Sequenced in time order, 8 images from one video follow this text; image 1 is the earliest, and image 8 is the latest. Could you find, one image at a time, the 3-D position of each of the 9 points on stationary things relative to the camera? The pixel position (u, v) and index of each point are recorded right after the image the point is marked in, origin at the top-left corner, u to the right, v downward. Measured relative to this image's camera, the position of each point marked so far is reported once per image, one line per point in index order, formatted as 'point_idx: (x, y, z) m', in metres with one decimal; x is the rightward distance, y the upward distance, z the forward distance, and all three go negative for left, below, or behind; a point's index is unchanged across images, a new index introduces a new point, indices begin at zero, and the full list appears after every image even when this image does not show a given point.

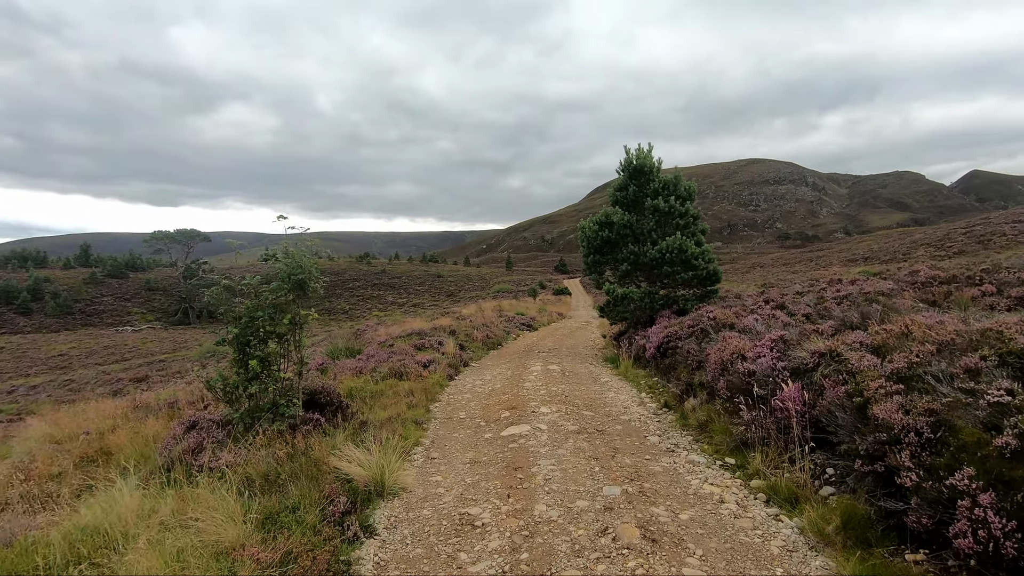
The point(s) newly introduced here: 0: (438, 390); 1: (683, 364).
0: (-1.5, -2.1, +8.8) m
1: (+3.8, -1.7, +9.5) m
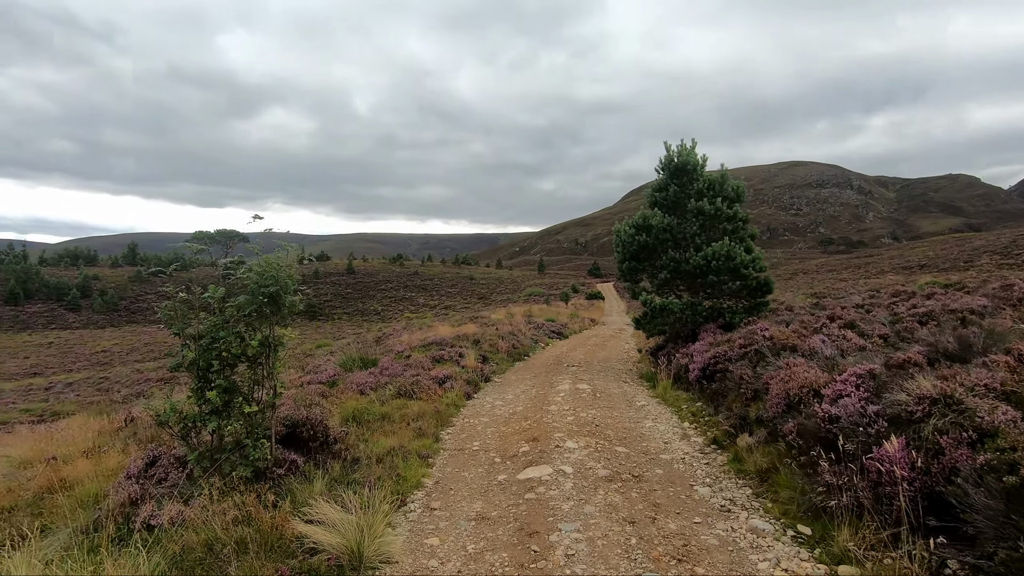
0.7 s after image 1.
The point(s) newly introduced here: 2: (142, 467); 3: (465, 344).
0: (-1.1, -2.3, +7.9) m
1: (+4.3, -2.0, +8.2) m
2: (-3.6, -1.7, +4.0) m
3: (-1.5, -1.9, +14.9) m
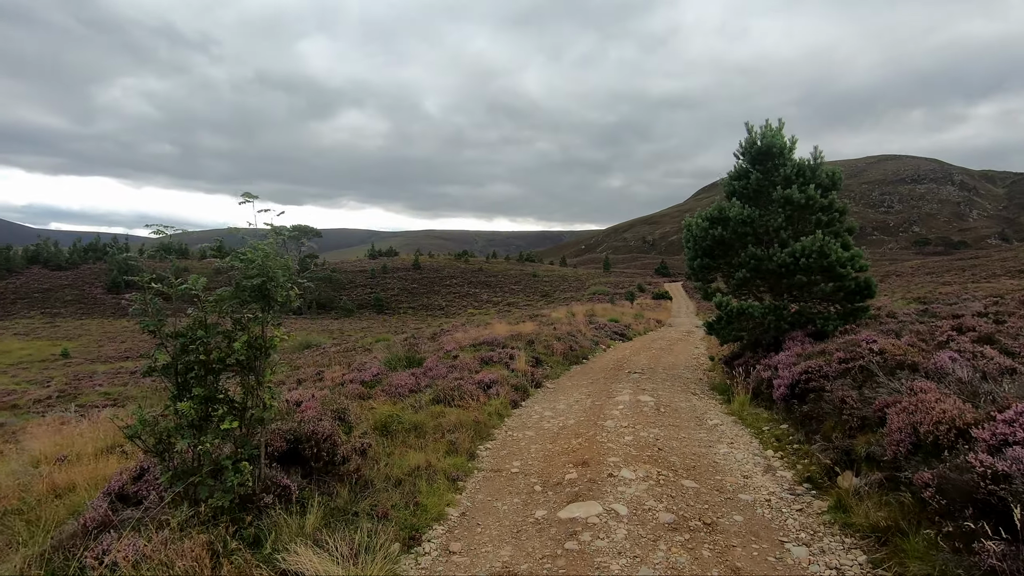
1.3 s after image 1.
0: (-0.3, -2.3, +7.2) m
1: (+5.0, -2.0, +6.7) m
2: (-3.3, -1.7, +3.6) m
3: (+0.2, -1.9, +14.1) m
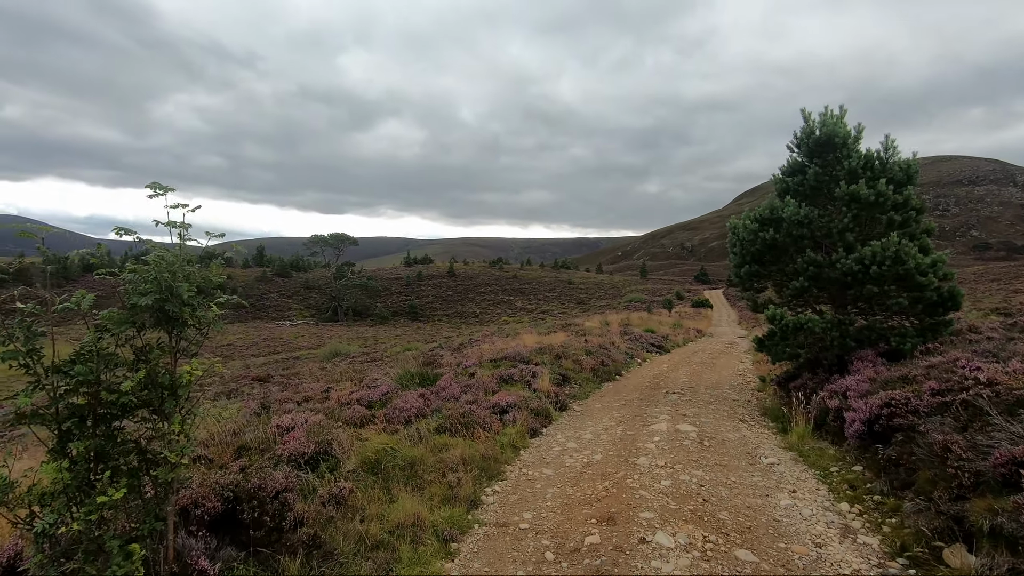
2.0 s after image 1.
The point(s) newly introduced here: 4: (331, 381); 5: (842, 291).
0: (-0.1, -2.5, +6.2) m
1: (+5.2, -2.2, +5.3) m
2: (-3.3, -1.8, +2.9) m
3: (+1.0, -2.2, +13.1) m
4: (-5.4, -2.8, +12.6) m
5: (+7.1, 0.0, +9.1) m
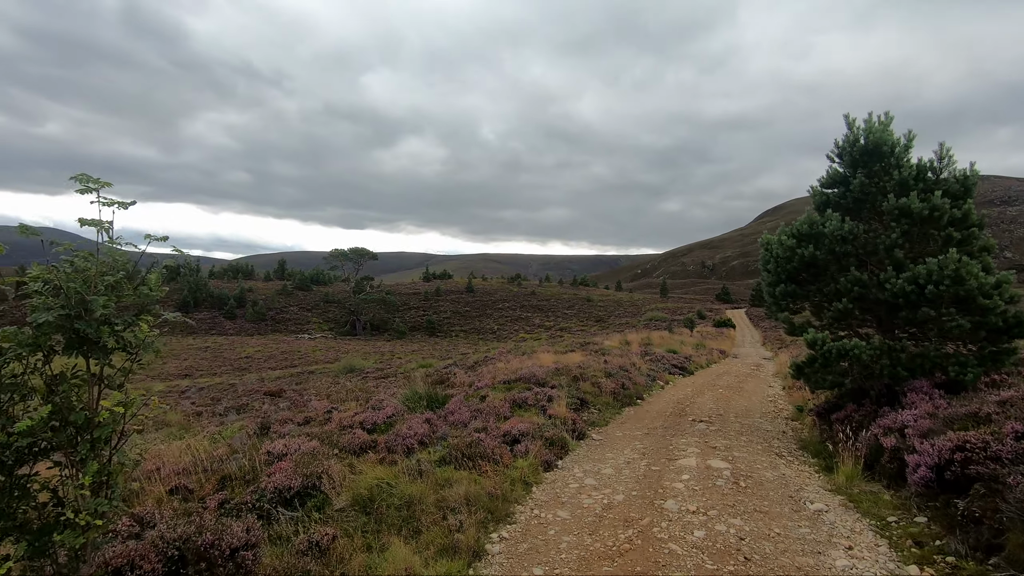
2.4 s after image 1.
0: (0.0, -2.7, +5.6) m
1: (+5.3, -2.5, +4.4) m
2: (-3.3, -1.9, +2.4) m
3: (+1.4, -2.7, +12.4) m
4: (-5.0, -3.2, +12.1) m
5: (+7.4, -0.5, +8.3) m
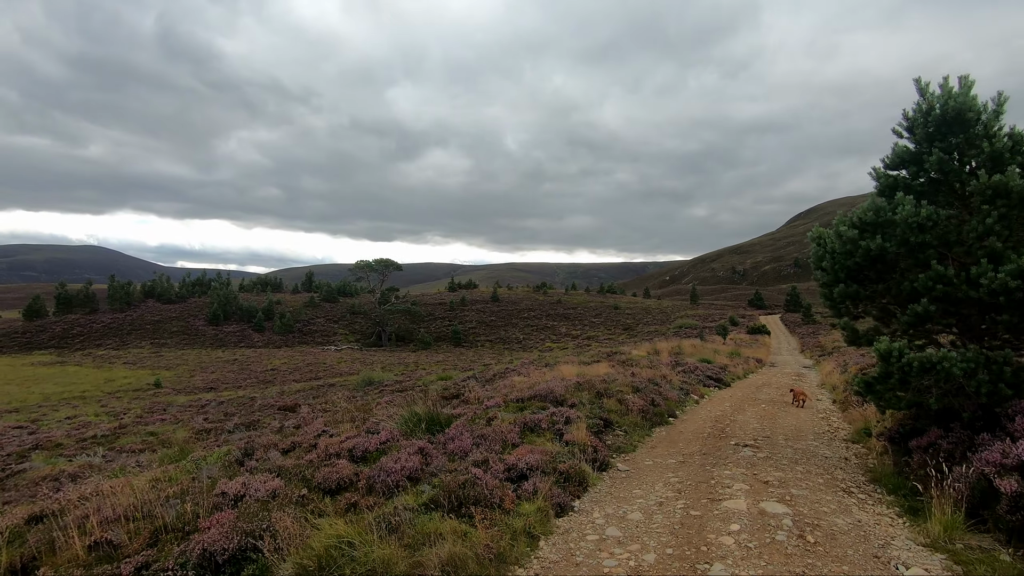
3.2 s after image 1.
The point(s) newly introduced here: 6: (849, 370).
0: (0.0, -2.8, +4.4) m
1: (+5.2, -2.4, +2.9) m
2: (-3.5, -1.9, +1.5) m
3: (+1.8, -2.9, +11.1) m
4: (-4.6, -3.5, +11.2) m
5: (+7.5, -0.5, +6.7) m
6: (+14.8, -3.7, +18.7) m
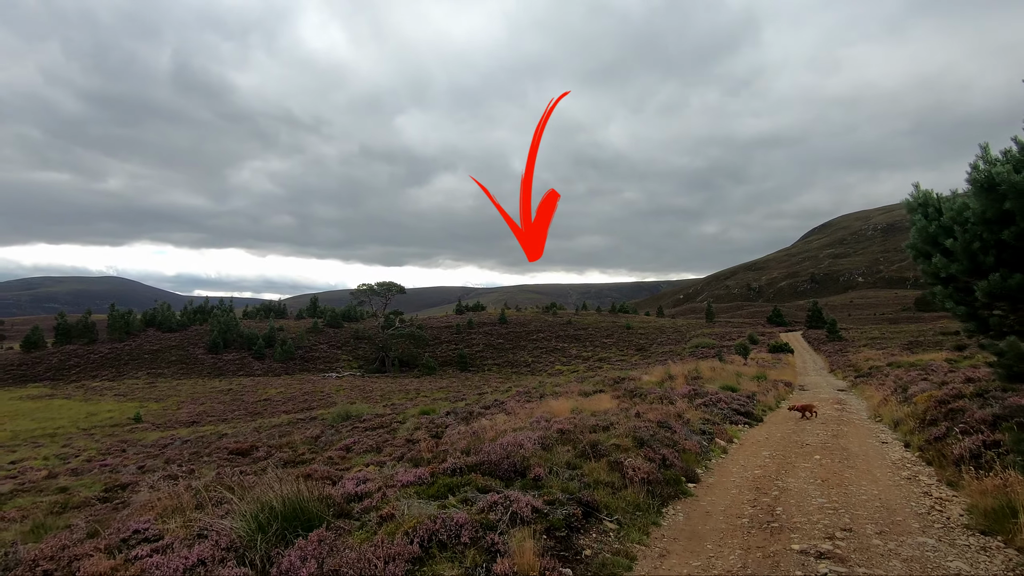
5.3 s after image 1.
0: (-1.1, -2.7, +1.0) m
1: (+4.0, -2.1, -0.6) m
2: (-4.8, -1.7, -1.8) m
3: (+0.9, -3.1, +7.6) m
4: (-5.6, -3.8, +7.9) m
5: (+6.4, -0.3, +3.2) m
6: (+14.0, -4.0, +14.8) m
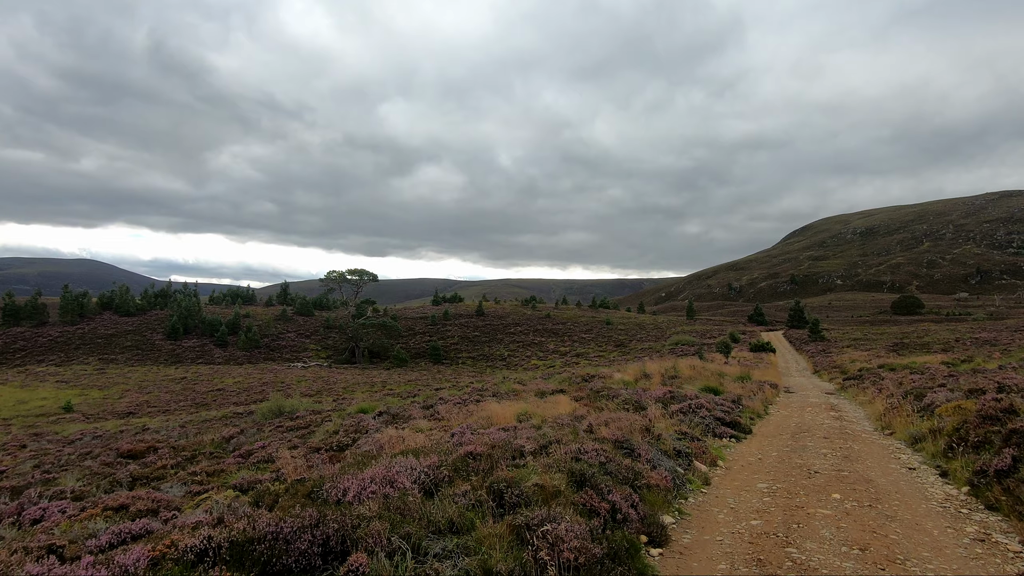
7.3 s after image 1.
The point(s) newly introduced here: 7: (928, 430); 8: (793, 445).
0: (-2.6, -2.1, -2.2) m
1: (+2.6, -1.7, -3.6) m
2: (-6.1, -1.1, -5.1) m
3: (-0.8, -2.4, +4.5) m
4: (-7.2, -3.0, +4.6) m
5: (+4.9, +0.1, +0.2) m
6: (+12.1, -3.6, +12.2) m
7: (+10.9, -3.7, +11.1) m
8: (+7.5, -4.2, +11.3) m
